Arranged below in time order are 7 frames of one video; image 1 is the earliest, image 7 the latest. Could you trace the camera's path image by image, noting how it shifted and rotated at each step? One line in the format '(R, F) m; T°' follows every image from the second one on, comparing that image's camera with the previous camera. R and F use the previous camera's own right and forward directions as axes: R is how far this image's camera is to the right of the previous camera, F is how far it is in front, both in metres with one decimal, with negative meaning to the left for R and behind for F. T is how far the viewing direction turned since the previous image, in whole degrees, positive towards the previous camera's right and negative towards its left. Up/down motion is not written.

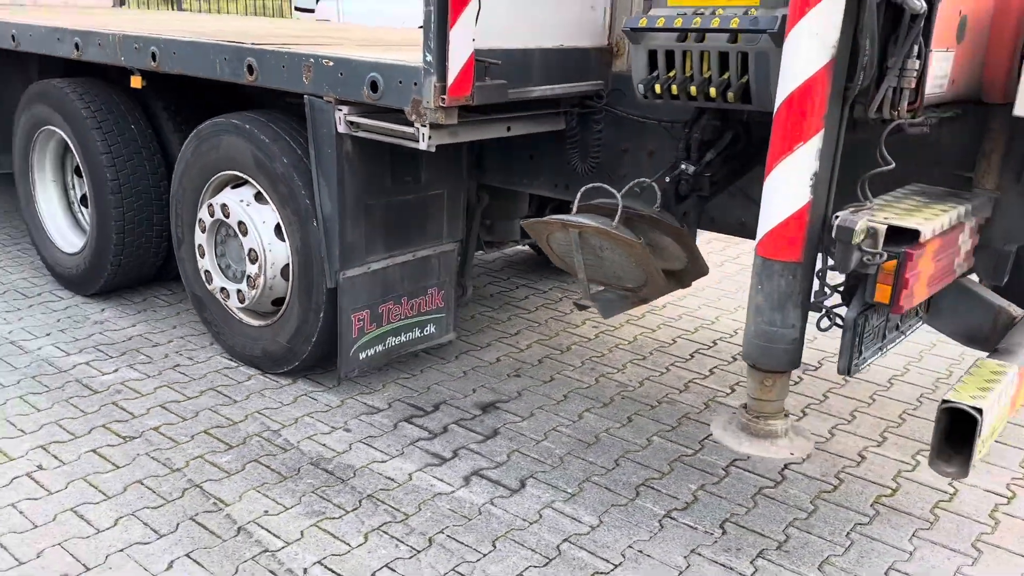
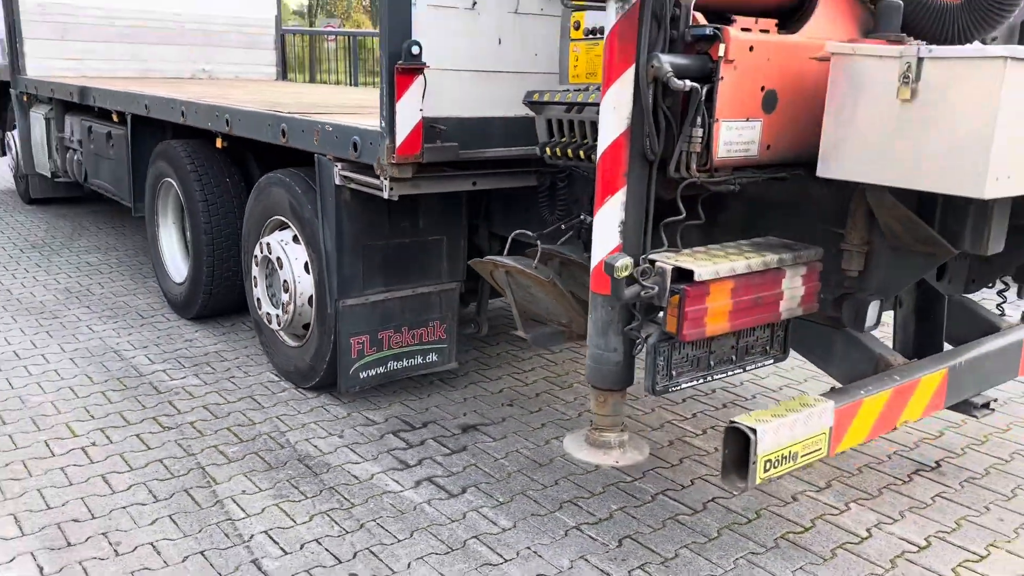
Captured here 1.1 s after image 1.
(+0.7, -0.3) m; -12°
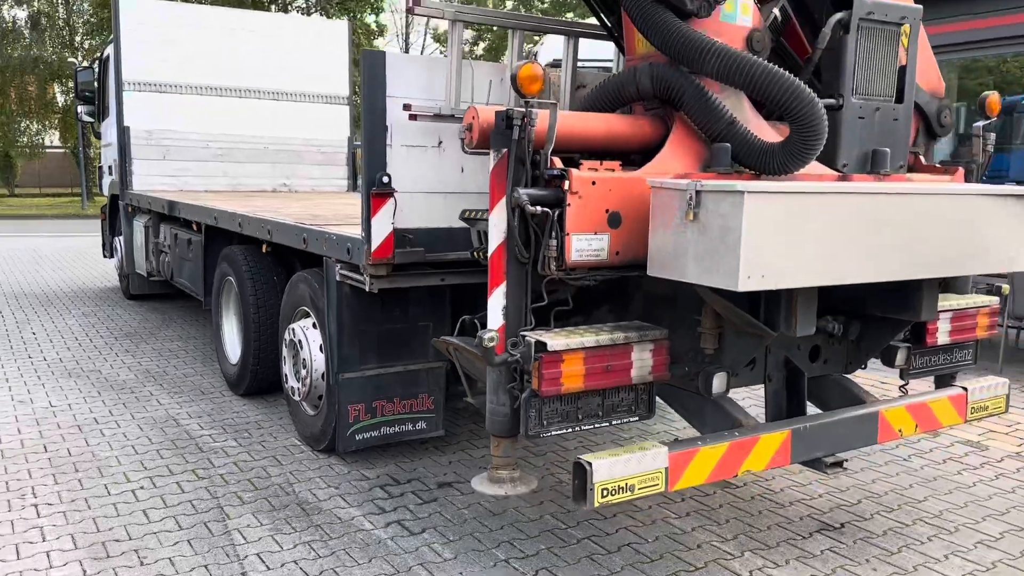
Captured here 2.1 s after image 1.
(+0.6, -0.7) m; -6°
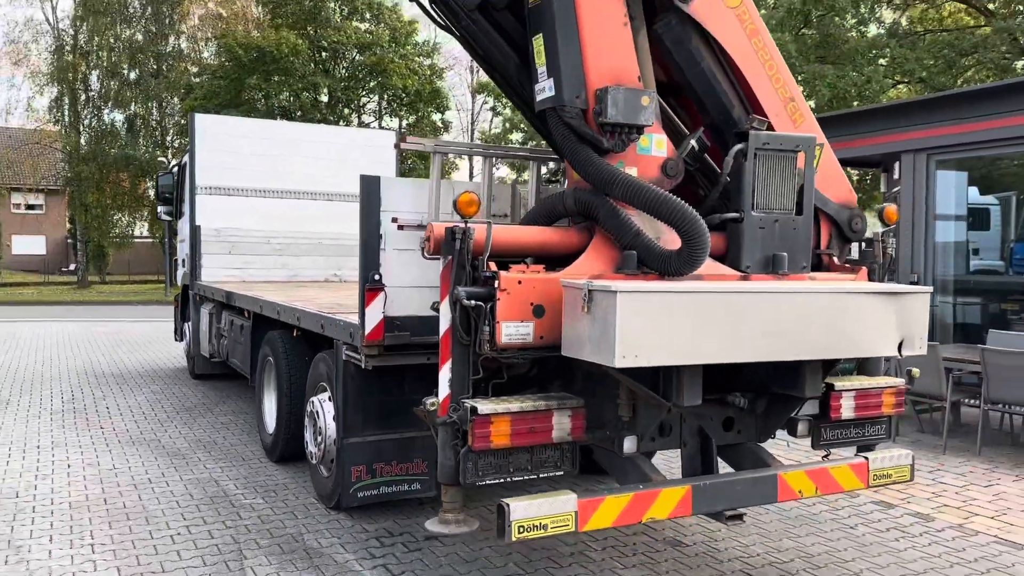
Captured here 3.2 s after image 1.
(+0.5, -0.7) m; -5°
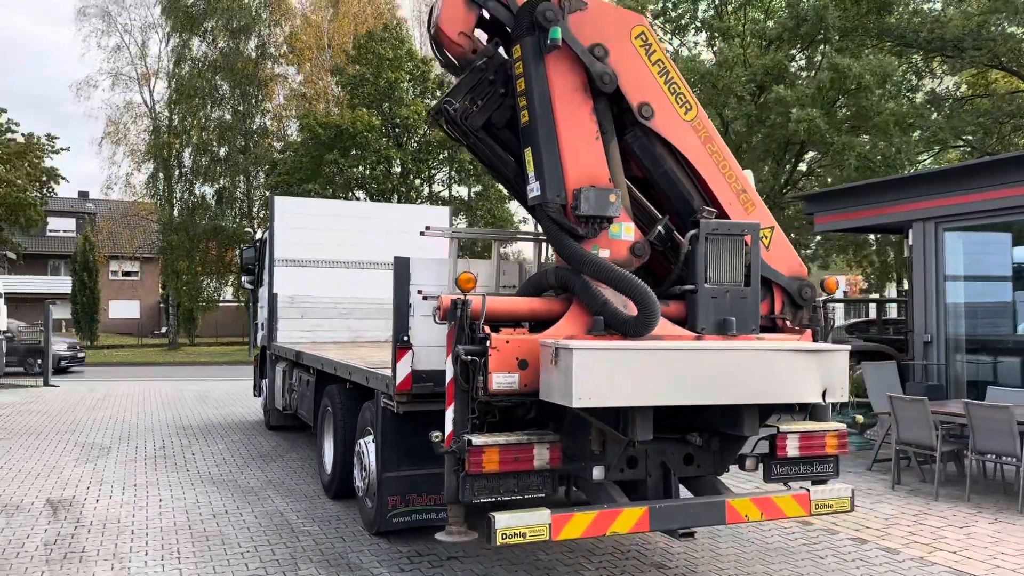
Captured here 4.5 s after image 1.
(+0.4, -0.9) m; -5°
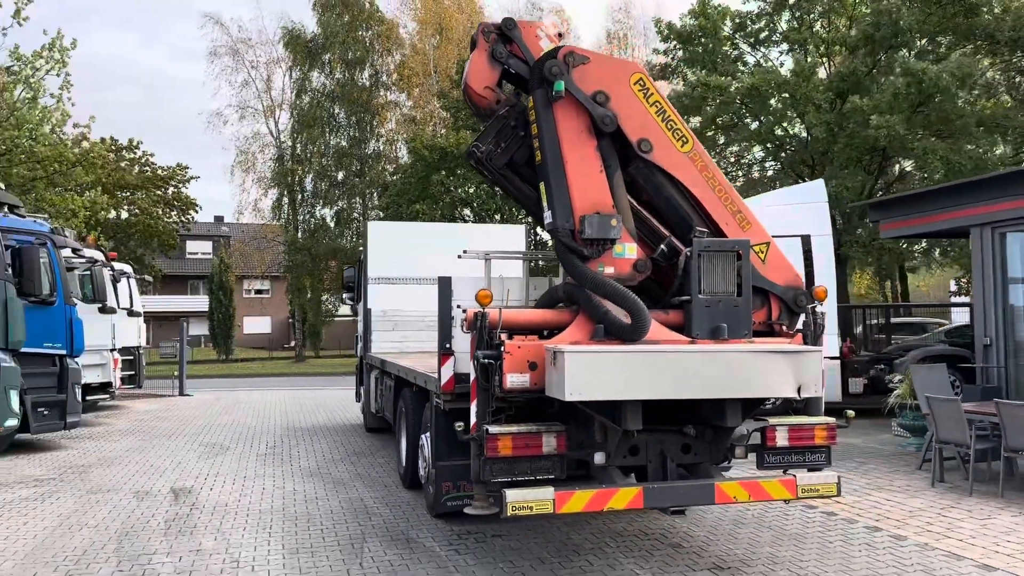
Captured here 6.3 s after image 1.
(+0.6, -0.8) m; -8°
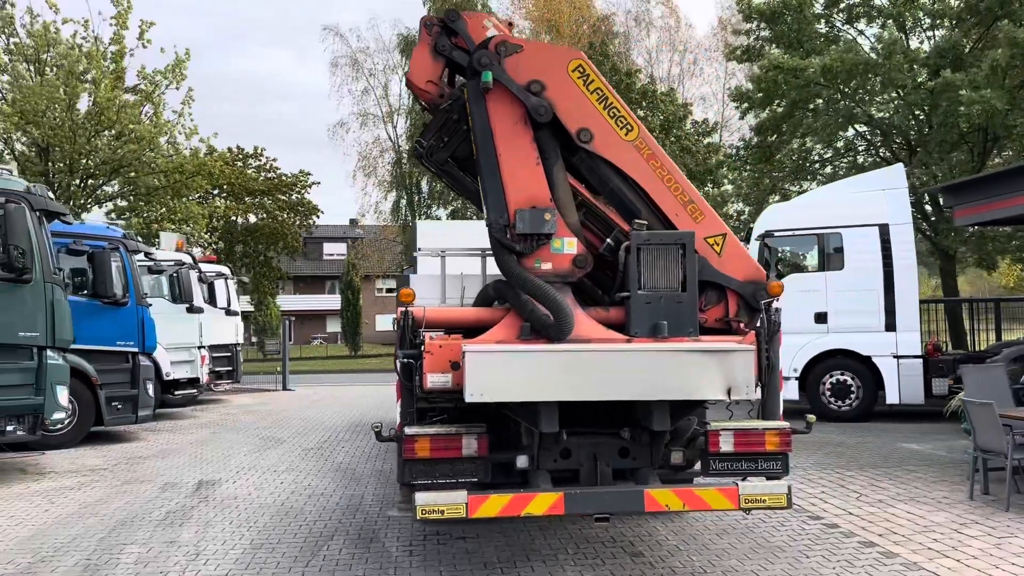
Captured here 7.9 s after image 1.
(+1.2, +0.2) m; -9°
